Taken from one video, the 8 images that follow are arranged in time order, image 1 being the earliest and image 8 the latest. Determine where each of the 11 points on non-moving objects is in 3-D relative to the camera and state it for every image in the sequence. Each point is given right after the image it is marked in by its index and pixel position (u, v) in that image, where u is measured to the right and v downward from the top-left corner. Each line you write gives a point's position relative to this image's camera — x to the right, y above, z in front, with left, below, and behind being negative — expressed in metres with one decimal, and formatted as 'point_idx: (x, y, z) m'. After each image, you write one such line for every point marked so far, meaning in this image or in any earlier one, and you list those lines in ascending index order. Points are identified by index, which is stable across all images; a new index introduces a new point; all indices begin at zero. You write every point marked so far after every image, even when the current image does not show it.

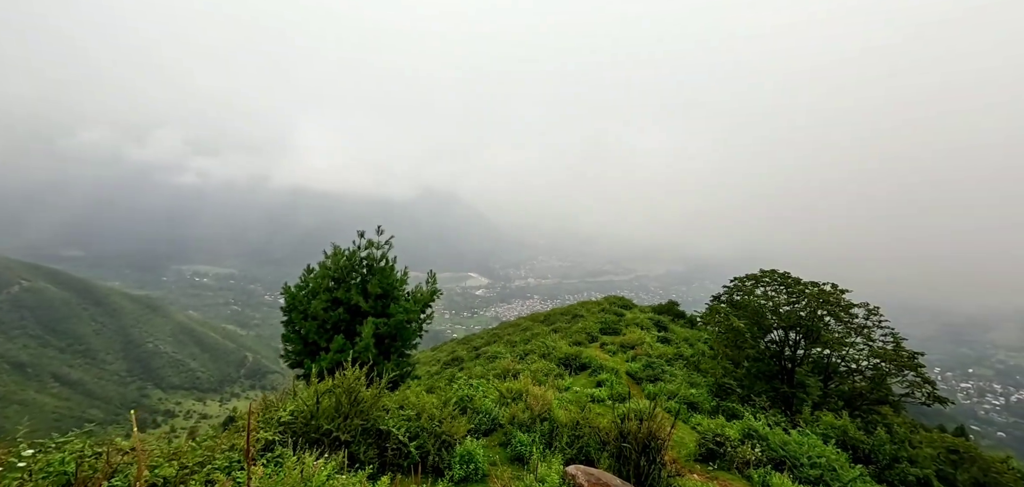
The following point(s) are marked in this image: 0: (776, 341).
0: (+9.5, -3.5, +18.1) m
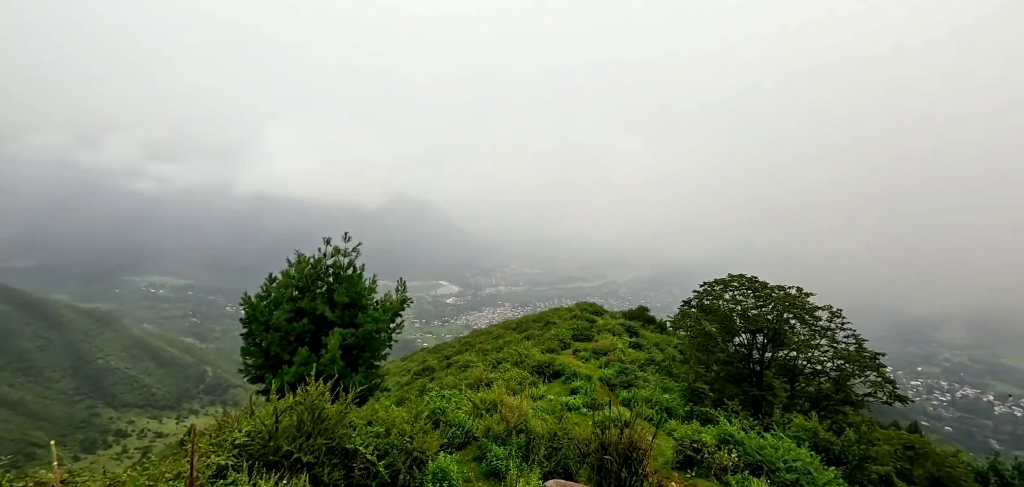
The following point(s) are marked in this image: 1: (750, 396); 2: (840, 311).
0: (+8.5, -3.7, +18.4) m
1: (+8.4, -5.4, +17.7) m
2: (+11.5, -2.4, +17.5) m
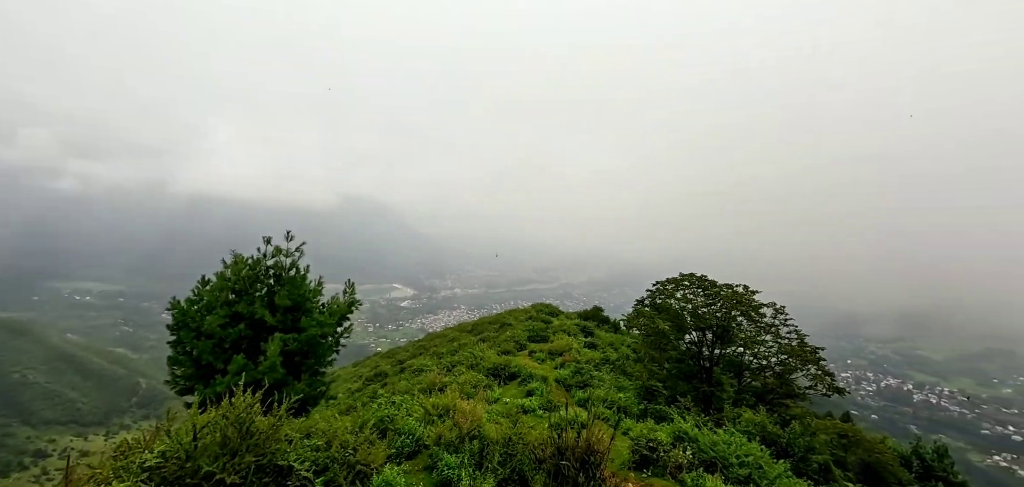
0: (+6.9, -3.7, +18.8) m
1: (+6.8, -5.4, +18.1) m
2: (+9.9, -2.4, +18.2) m
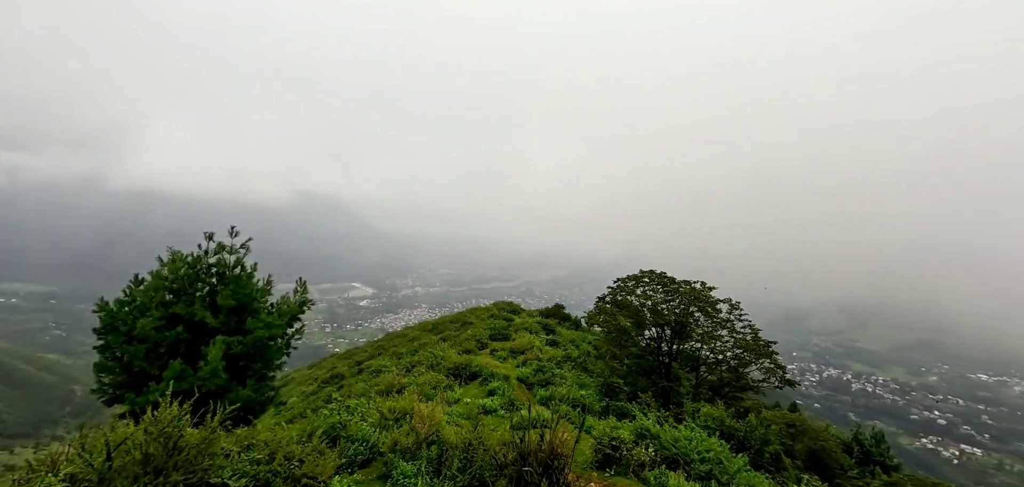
0: (+5.4, -3.6, +19.1) m
1: (+5.4, -5.3, +18.4) m
2: (+8.5, -2.3, +18.7) m
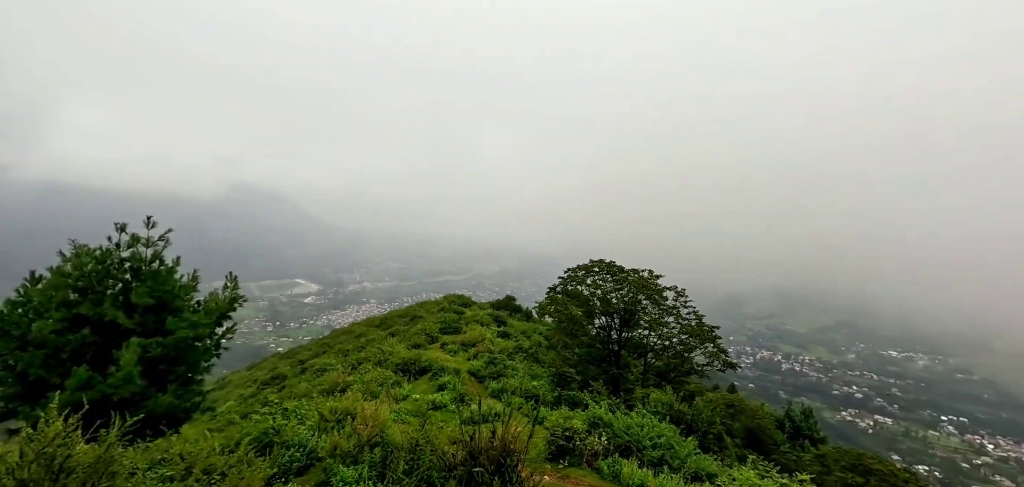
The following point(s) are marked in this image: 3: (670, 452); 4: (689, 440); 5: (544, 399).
0: (+3.5, -3.2, +19.4) m
1: (+3.6, -4.9, +18.7) m
2: (+6.6, -1.8, +19.3) m
3: (+3.5, -4.8, +11.4) m
4: (+4.6, -5.2, +13.1) m
5: (+0.9, -4.7, +15.0) m
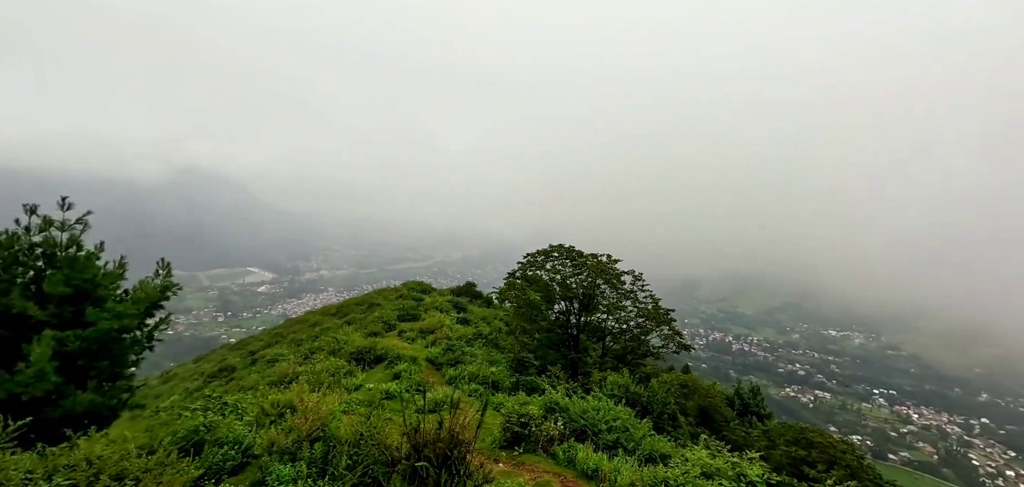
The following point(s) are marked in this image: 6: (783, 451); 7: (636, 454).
0: (+1.9, -2.7, +19.4) m
1: (+2.1, -4.4, +18.8) m
2: (+5.0, -1.2, +19.6) m
3: (+2.5, -4.4, +11.6) m
4: (+3.5, -4.8, +13.4) m
5: (-0.3, -4.2, +15.0) m
6: (+9.8, -7.5, +17.9) m
7: (+2.7, -4.6, +10.9) m
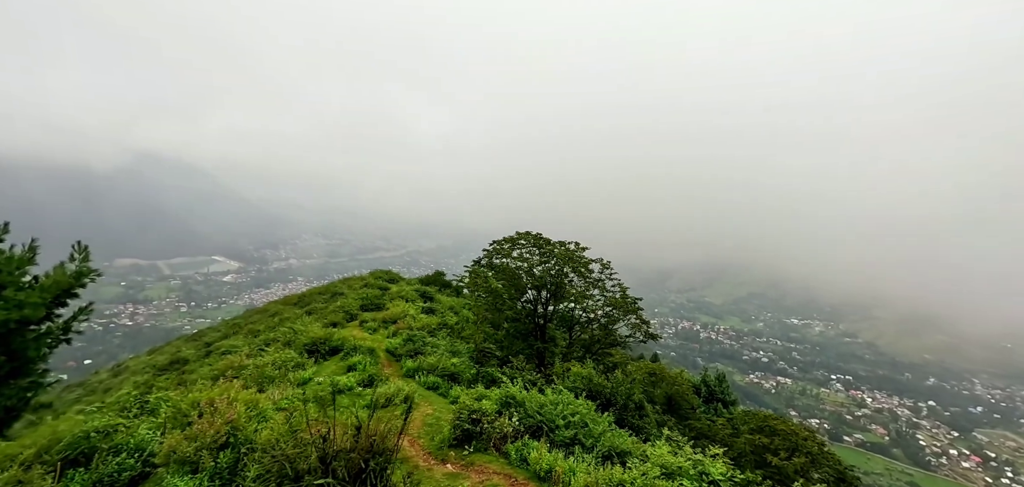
0: (+0.7, -2.2, +19.1) m
1: (+0.8, -3.9, +18.5) m
2: (+3.7, -0.8, +19.3) m
3: (+1.6, -4.1, +11.3) m
4: (+2.5, -4.4, +13.1) m
5: (-1.4, -3.9, +14.5) m
6: (+8.5, -7.1, +18.1) m
7: (+1.9, -4.3, +10.6) m
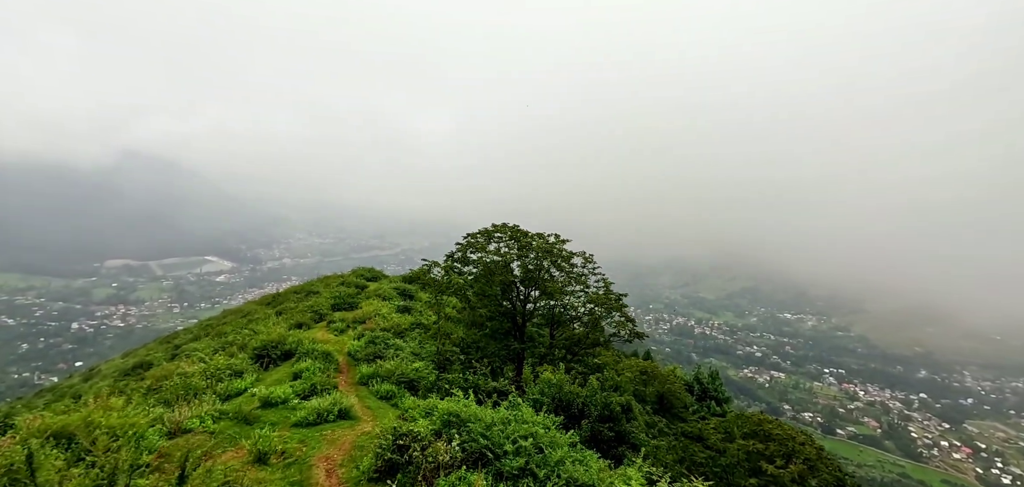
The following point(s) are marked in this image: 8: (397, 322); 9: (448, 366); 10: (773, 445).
0: (-0.1, -2.0, +18.0) m
1: (+0.1, -3.7, +17.4) m
2: (+2.9, -0.5, +18.2) m
3: (+1.0, -3.9, +10.2) m
4: (+1.8, -4.2, +12.1) m
5: (-2.0, -3.7, +13.4) m
6: (+7.8, -6.8, +17.1) m
7: (+1.2, -4.1, +9.5) m
8: (-4.2, -3.0, +18.9) m
9: (-1.6, -3.8, +15.7) m
10: (+8.8, -6.7, +16.9) m
